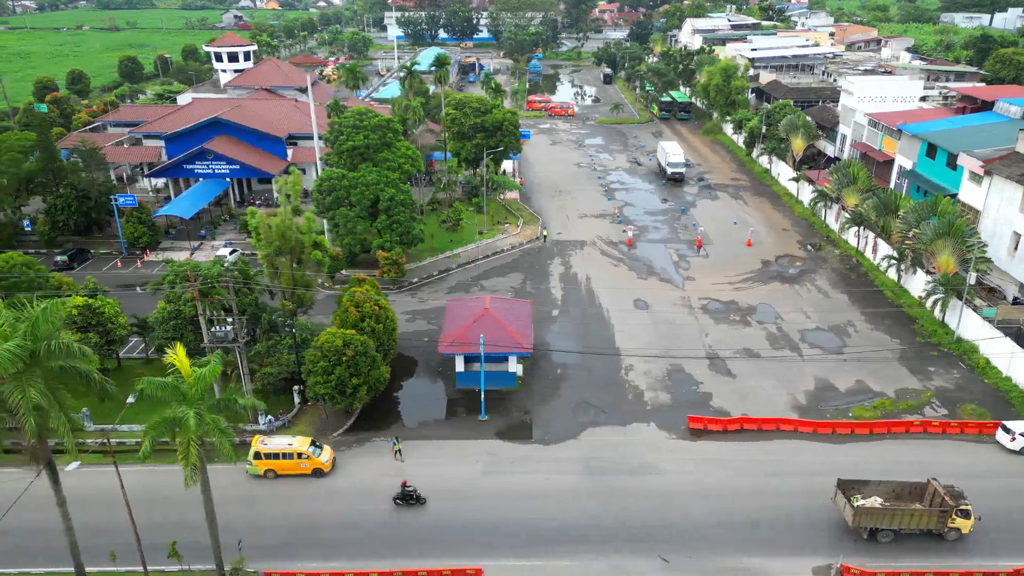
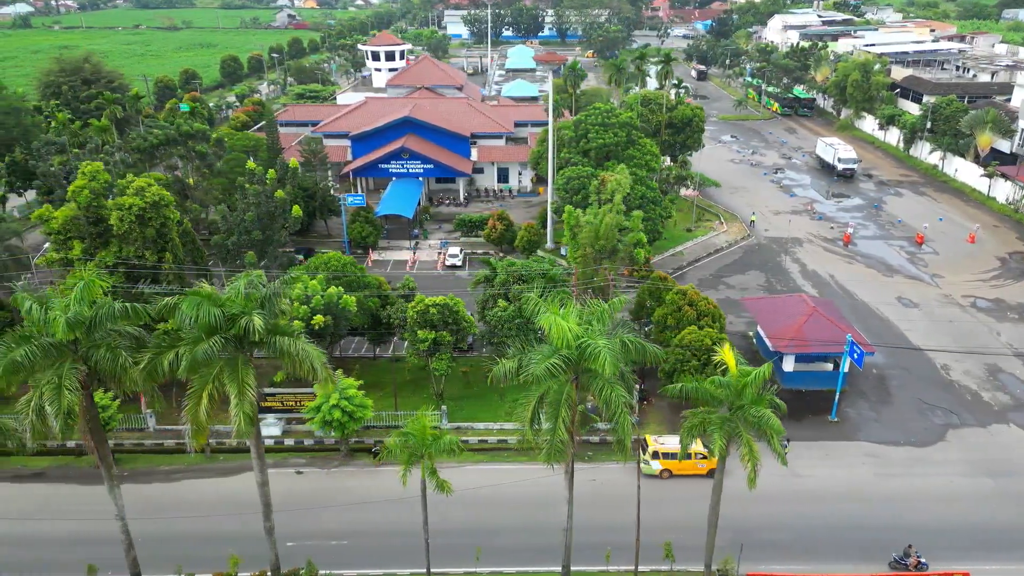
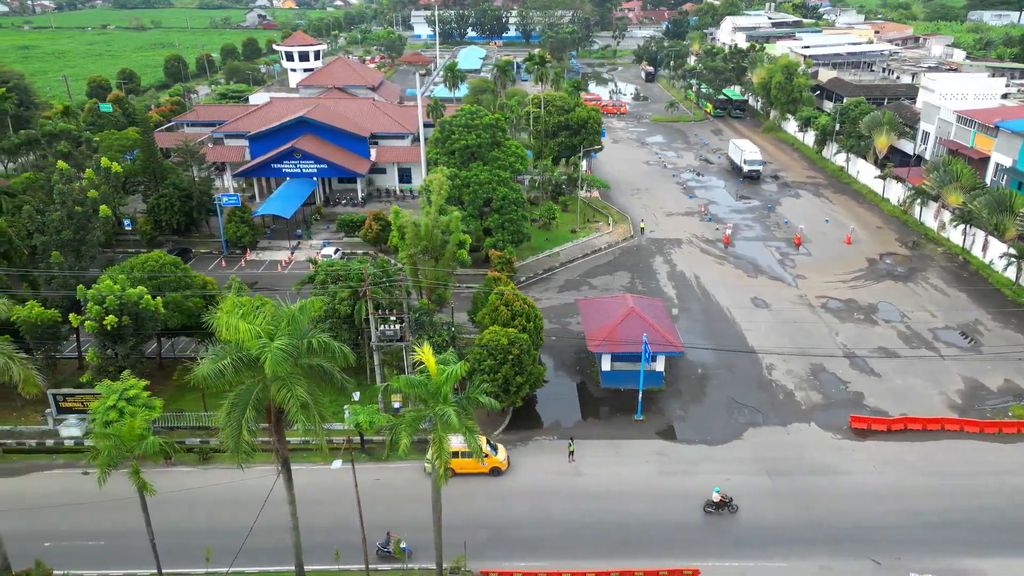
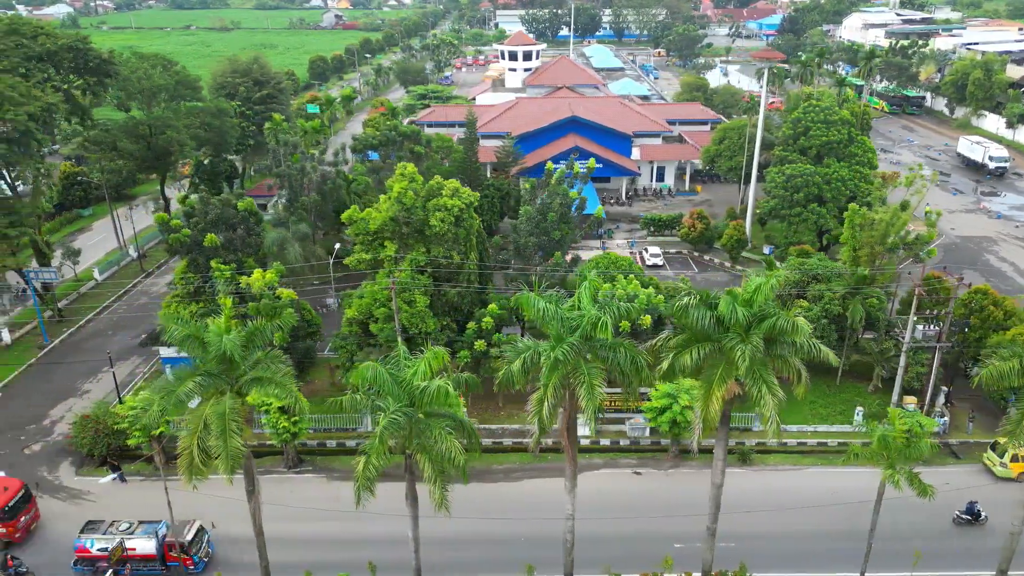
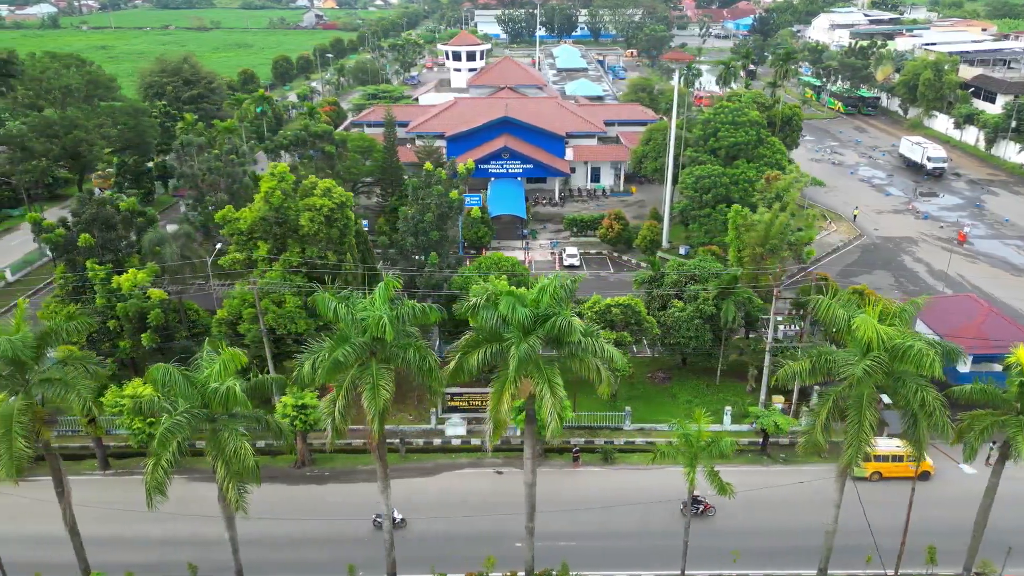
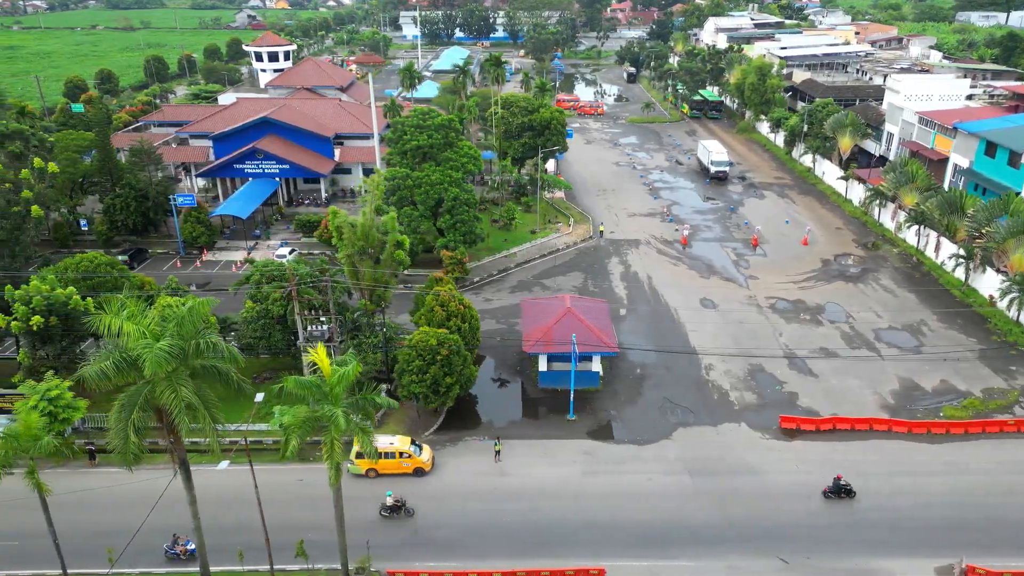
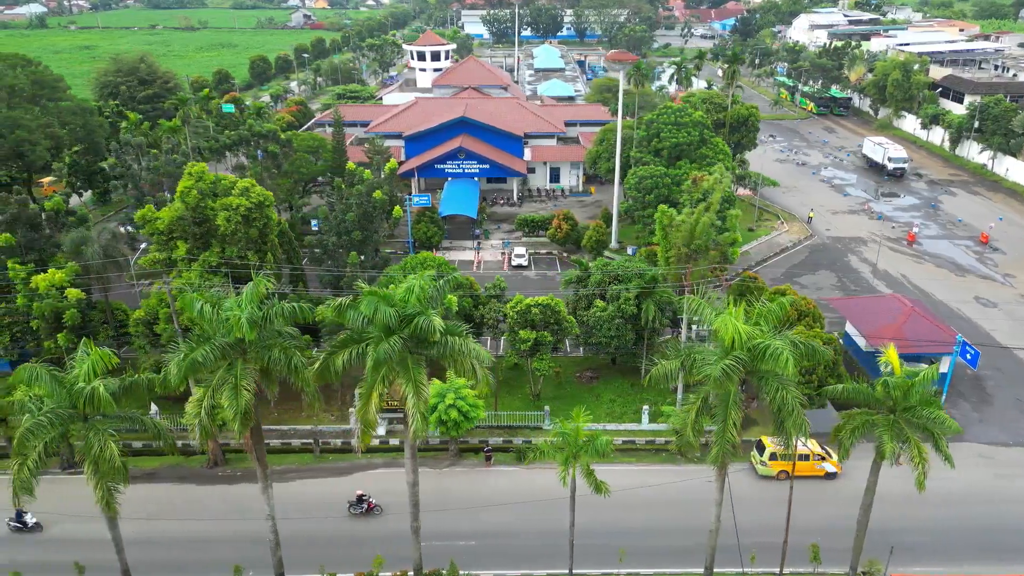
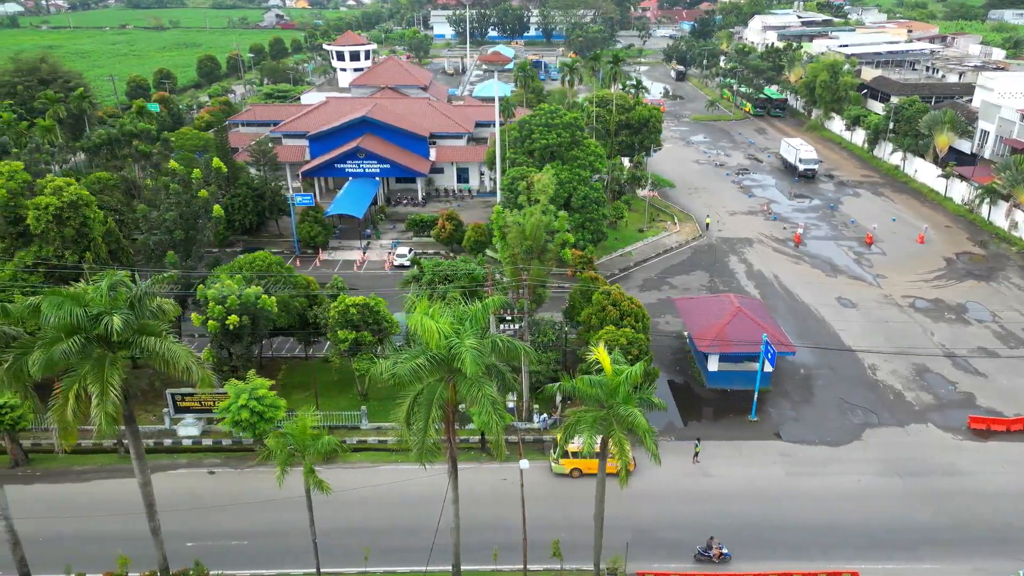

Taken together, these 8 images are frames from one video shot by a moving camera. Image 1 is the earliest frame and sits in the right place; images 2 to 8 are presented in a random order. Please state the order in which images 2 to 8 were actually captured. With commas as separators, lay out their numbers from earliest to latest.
6, 3, 8, 2, 7, 5, 4
